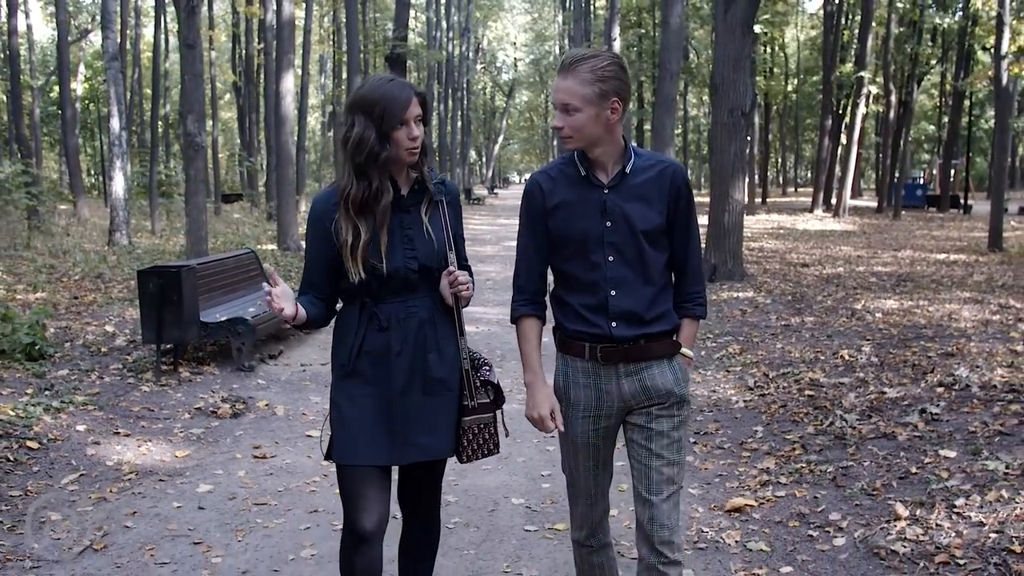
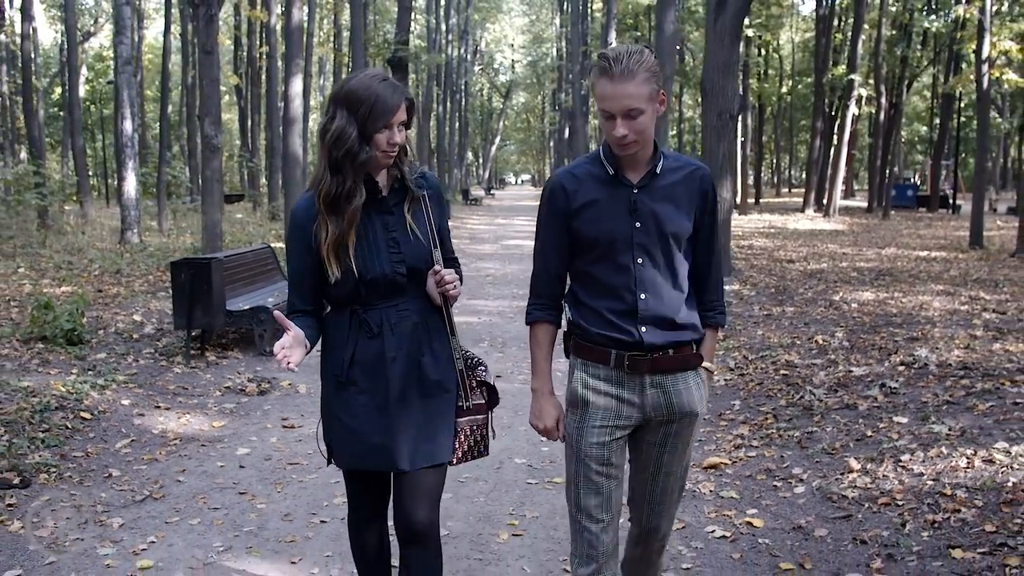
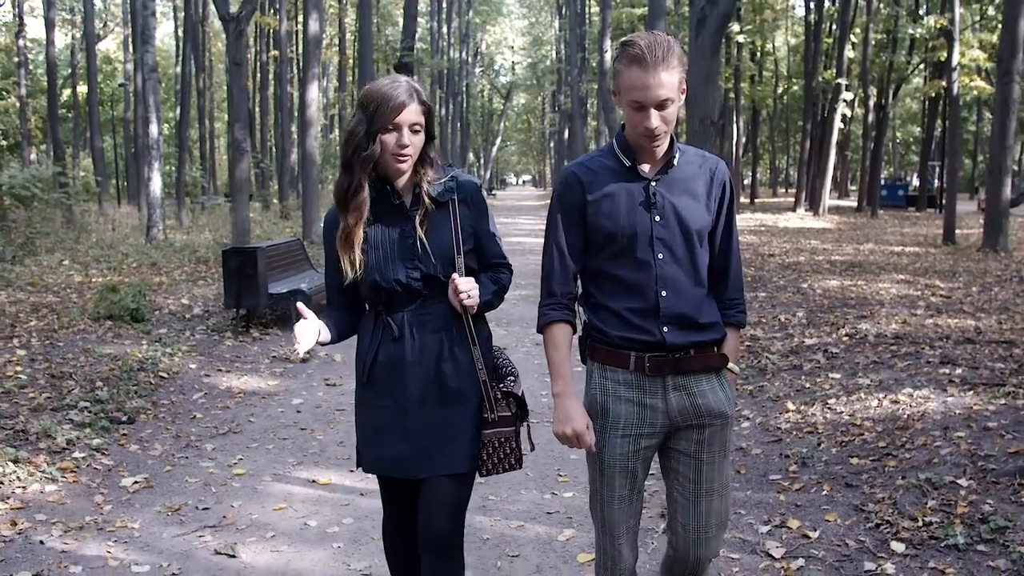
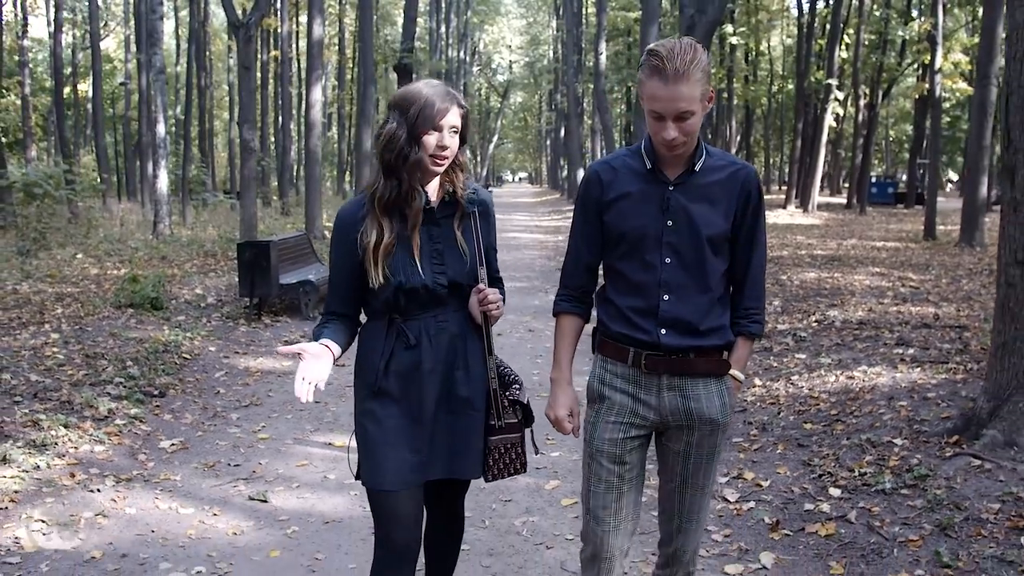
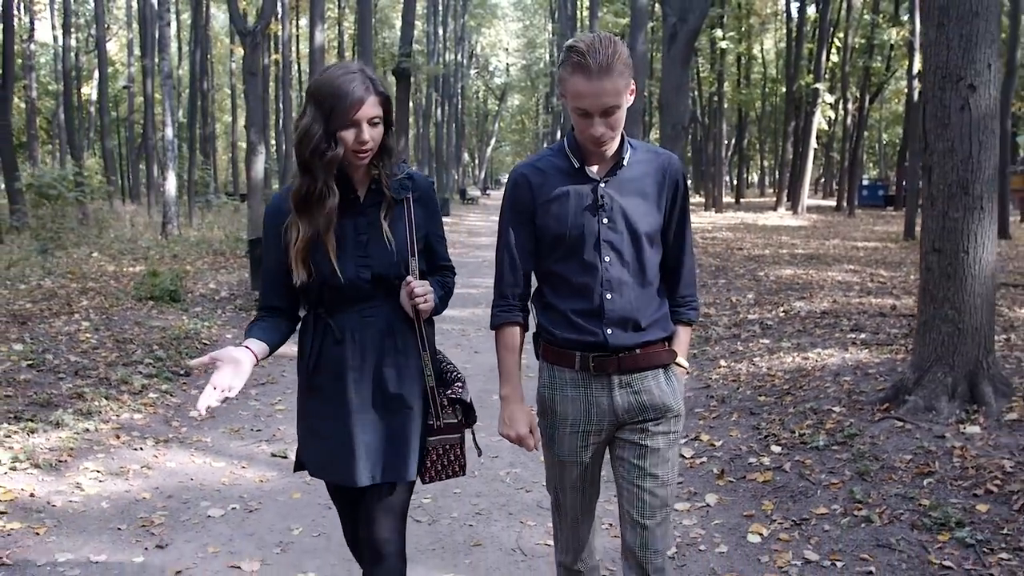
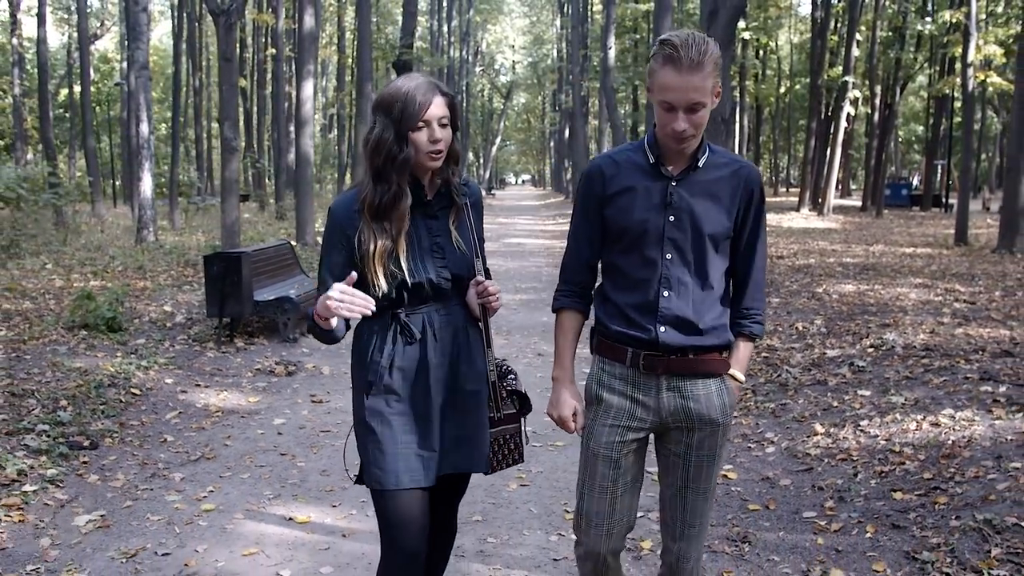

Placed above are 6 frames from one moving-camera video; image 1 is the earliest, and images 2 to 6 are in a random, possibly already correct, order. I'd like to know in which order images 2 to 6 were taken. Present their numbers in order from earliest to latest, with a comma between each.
2, 6, 3, 4, 5
